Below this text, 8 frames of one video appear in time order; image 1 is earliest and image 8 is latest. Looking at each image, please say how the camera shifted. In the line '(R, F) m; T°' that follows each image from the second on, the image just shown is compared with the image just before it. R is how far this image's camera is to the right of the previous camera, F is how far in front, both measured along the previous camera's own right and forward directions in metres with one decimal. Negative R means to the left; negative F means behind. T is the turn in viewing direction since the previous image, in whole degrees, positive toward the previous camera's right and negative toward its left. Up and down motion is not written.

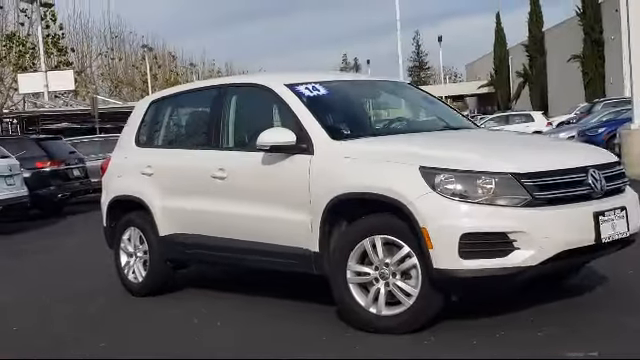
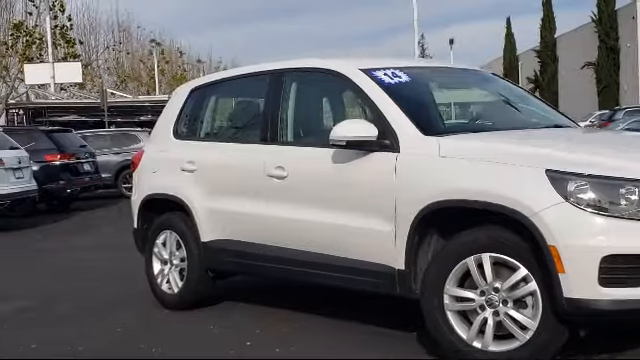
(-0.5, +0.9) m; 0°
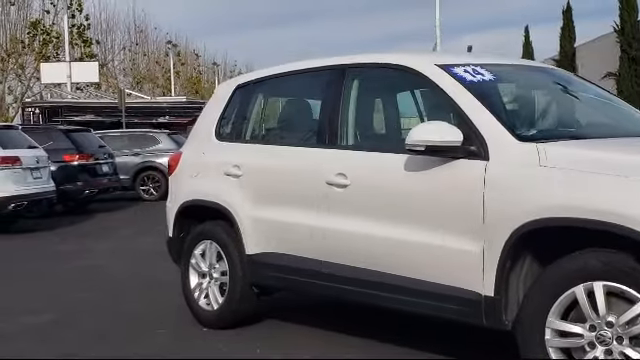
(-0.3, +0.6) m; -1°
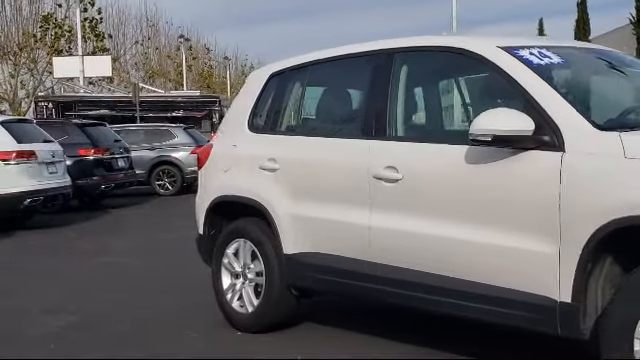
(-0.2, +0.4) m; -1°
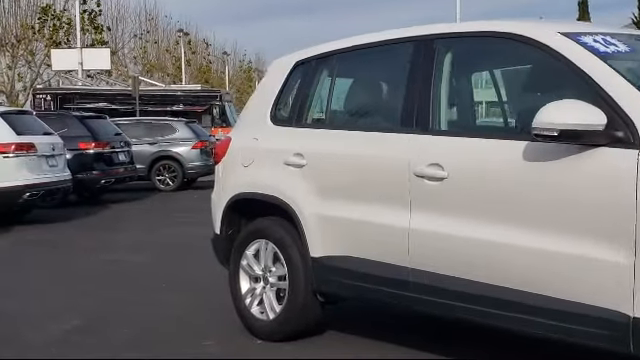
(-0.2, +0.4) m; 0°
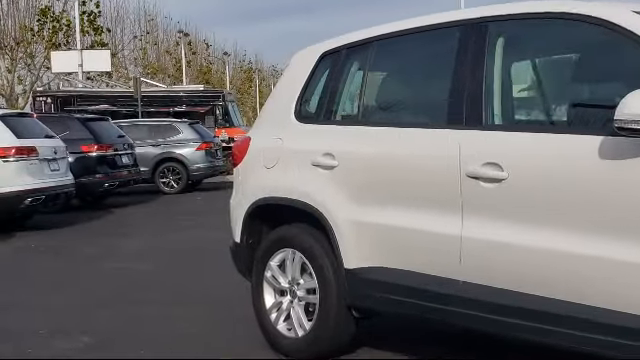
(-0.2, +0.5) m; 0°
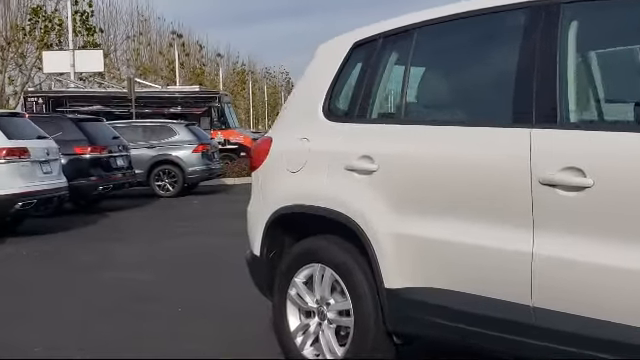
(-0.2, +0.6) m; +1°
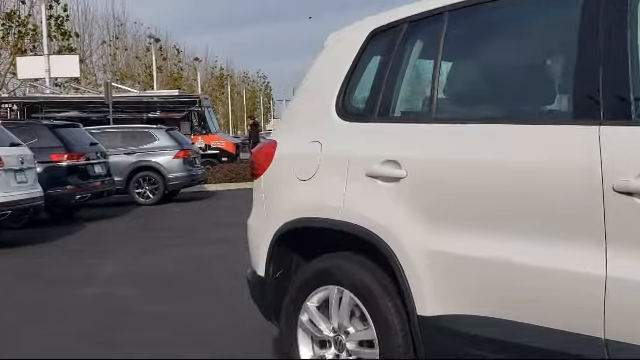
(-0.2, +0.6) m; +1°
